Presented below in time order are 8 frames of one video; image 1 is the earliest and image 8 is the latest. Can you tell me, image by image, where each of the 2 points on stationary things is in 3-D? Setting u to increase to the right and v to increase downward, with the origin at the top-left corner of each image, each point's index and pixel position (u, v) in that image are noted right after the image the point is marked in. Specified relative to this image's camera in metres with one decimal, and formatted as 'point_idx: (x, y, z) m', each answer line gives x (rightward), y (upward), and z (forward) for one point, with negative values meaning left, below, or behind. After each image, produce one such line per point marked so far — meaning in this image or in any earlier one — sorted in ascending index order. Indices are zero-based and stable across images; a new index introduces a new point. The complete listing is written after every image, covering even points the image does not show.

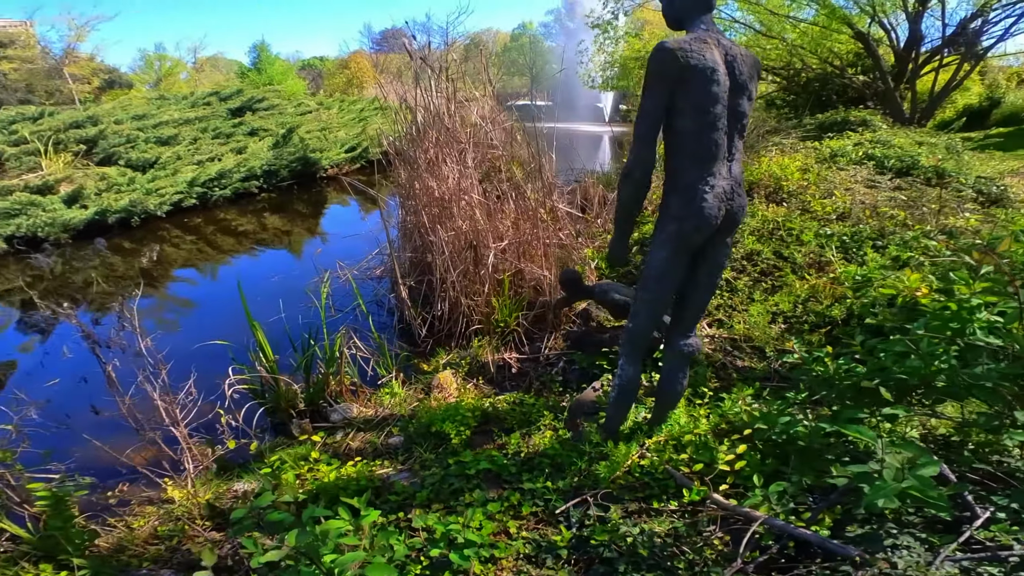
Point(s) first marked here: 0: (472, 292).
0: (-0.4, -0.1, +5.2) m
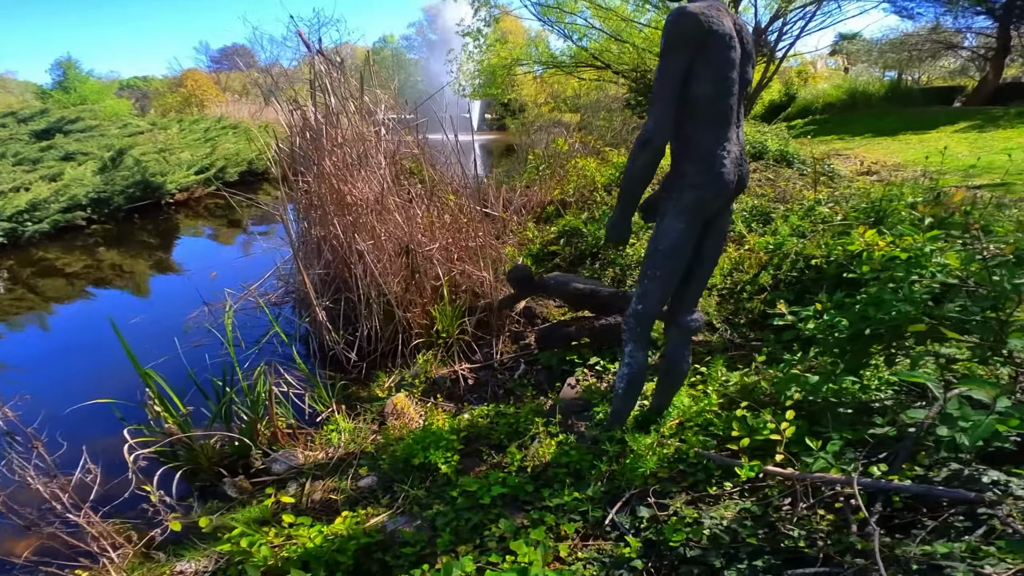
0: (-1.0, -0.2, +4.8) m
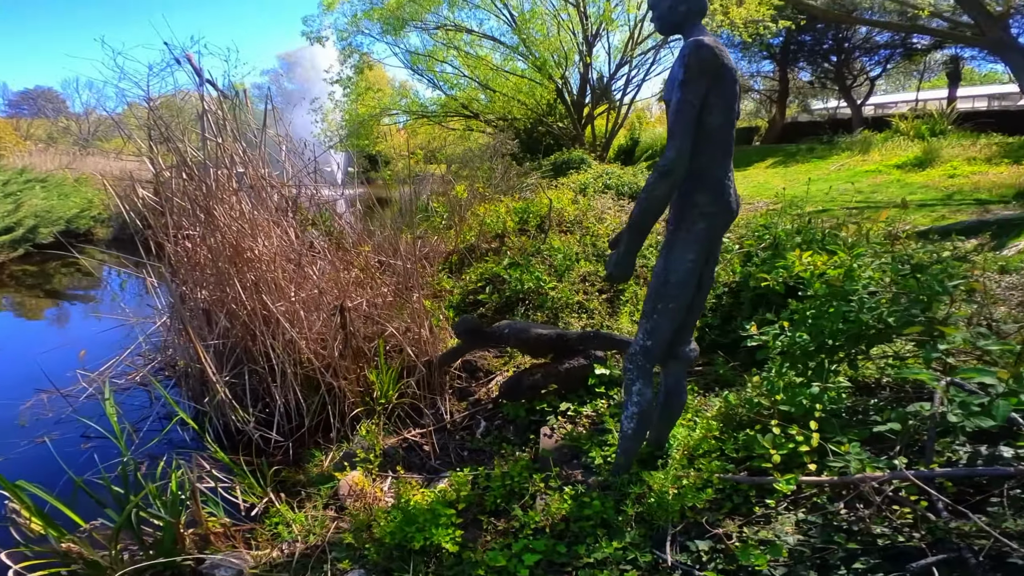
0: (-1.5, -0.7, +4.3) m
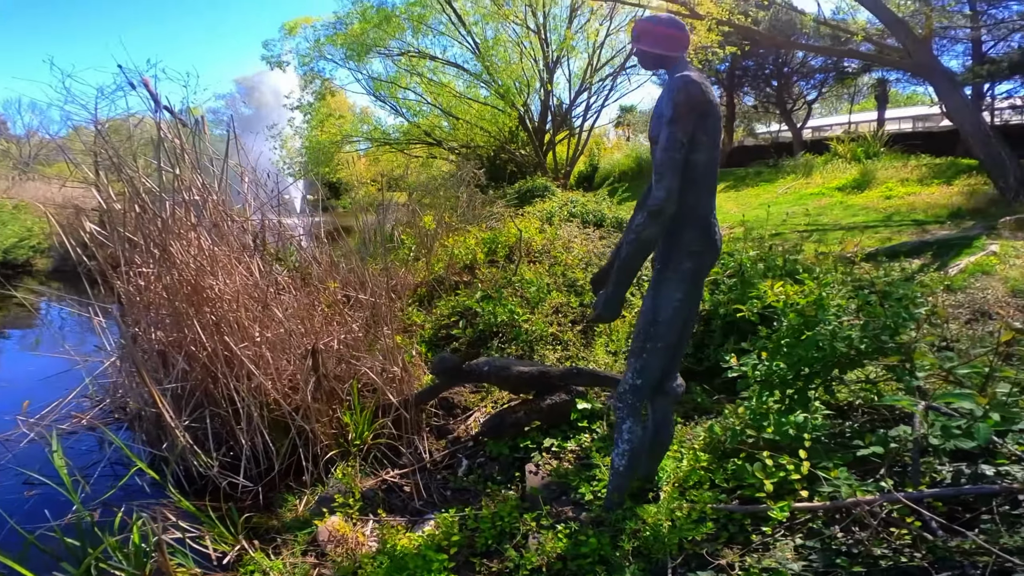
0: (-1.7, -1.0, +4.1) m
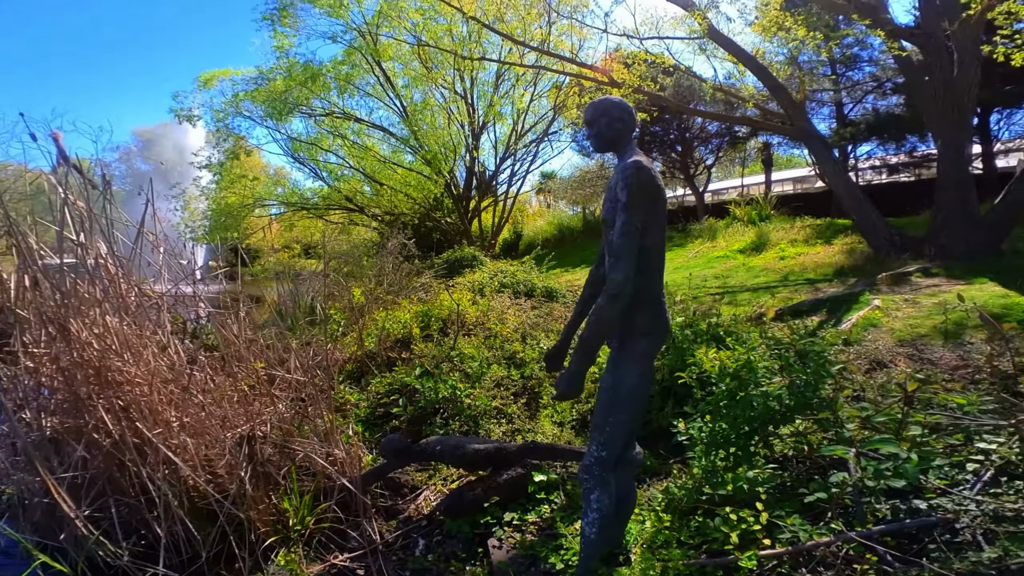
0: (-2.0, -1.5, +3.8) m
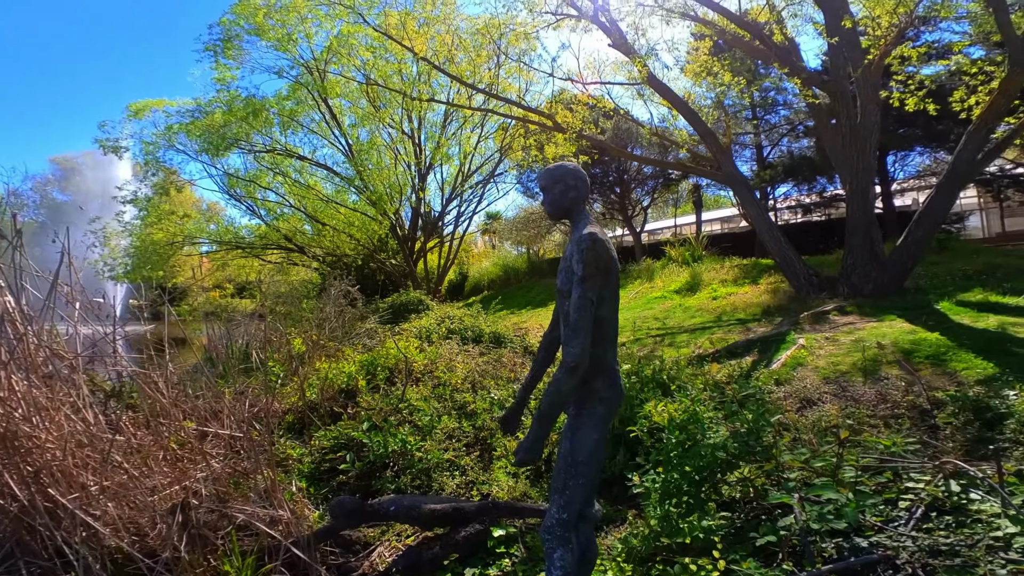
0: (-2.3, -1.9, +3.5) m
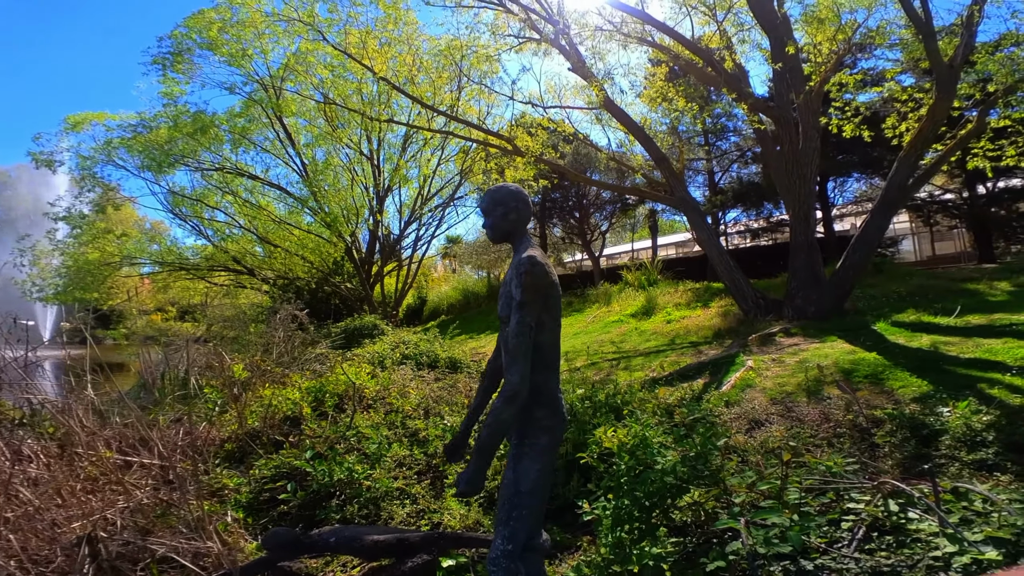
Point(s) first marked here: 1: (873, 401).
0: (-2.6, -2.0, +3.2) m
1: (+3.9, -1.2, +5.5) m
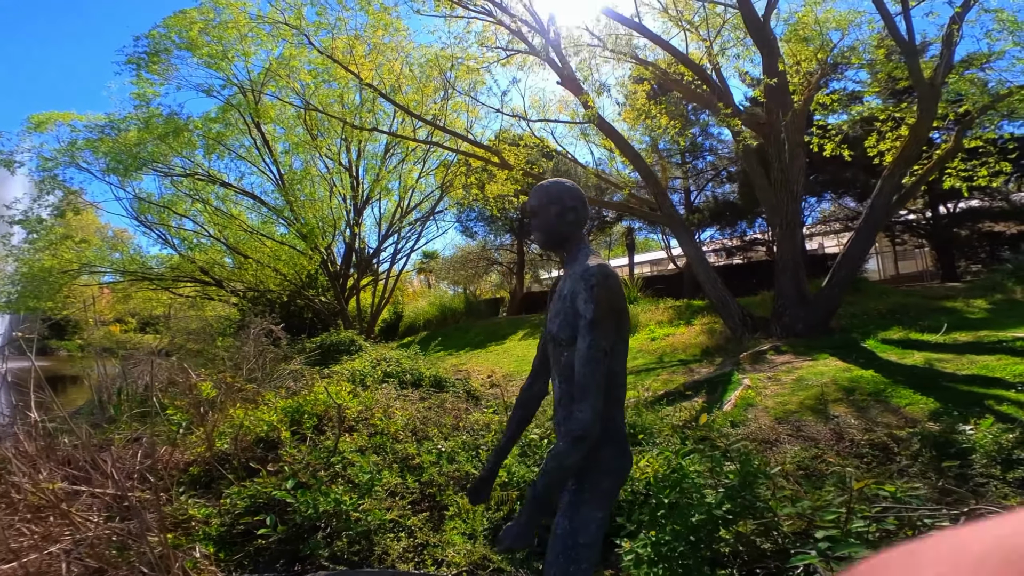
0: (-2.4, -2.0, +2.6) m
1: (+3.9, -1.4, +5.4) m
